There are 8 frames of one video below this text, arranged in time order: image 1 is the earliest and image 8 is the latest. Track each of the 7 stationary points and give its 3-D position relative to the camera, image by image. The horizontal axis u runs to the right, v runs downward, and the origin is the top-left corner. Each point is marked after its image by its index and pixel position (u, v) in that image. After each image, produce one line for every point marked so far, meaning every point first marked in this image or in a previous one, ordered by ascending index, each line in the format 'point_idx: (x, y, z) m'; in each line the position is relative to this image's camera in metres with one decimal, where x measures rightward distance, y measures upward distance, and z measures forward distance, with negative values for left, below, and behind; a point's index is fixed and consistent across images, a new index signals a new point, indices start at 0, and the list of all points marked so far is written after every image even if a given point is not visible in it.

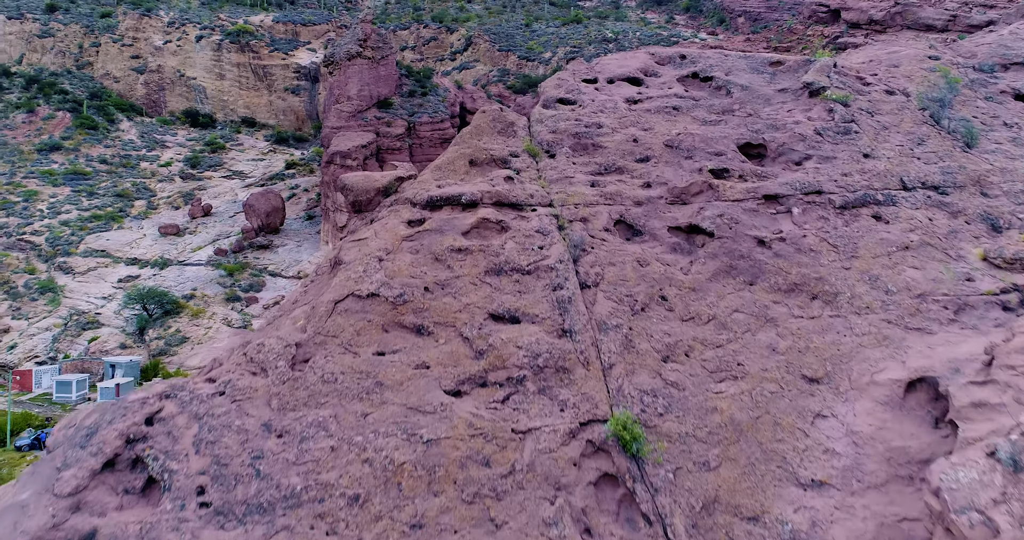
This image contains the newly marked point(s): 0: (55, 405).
0: (-10.9, -3.5, +13.2) m
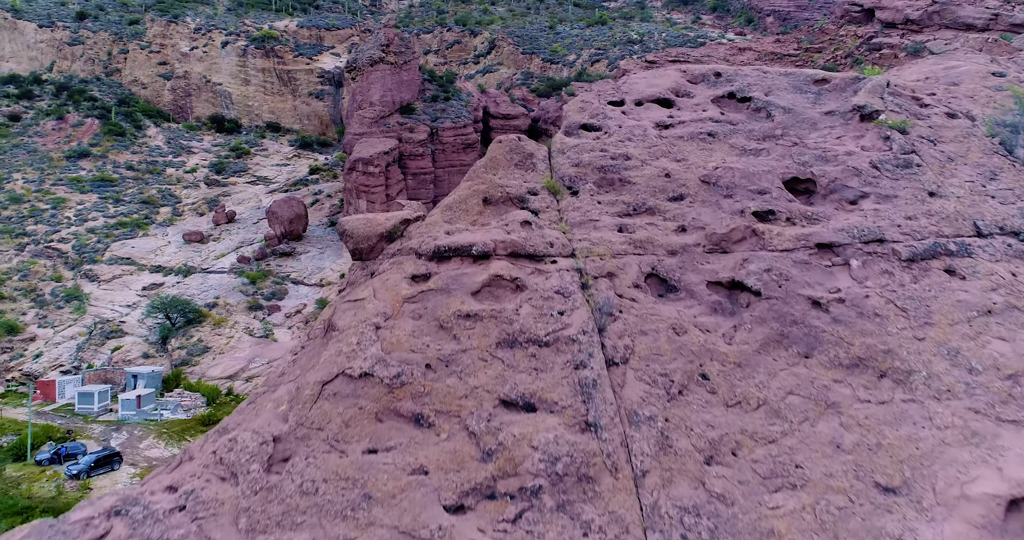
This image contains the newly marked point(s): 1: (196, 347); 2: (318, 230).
0: (-10.4, -3.7, +13.3) m
1: (-9.0, -2.4, +15.9) m
2: (-7.7, +1.6, +22.7) m
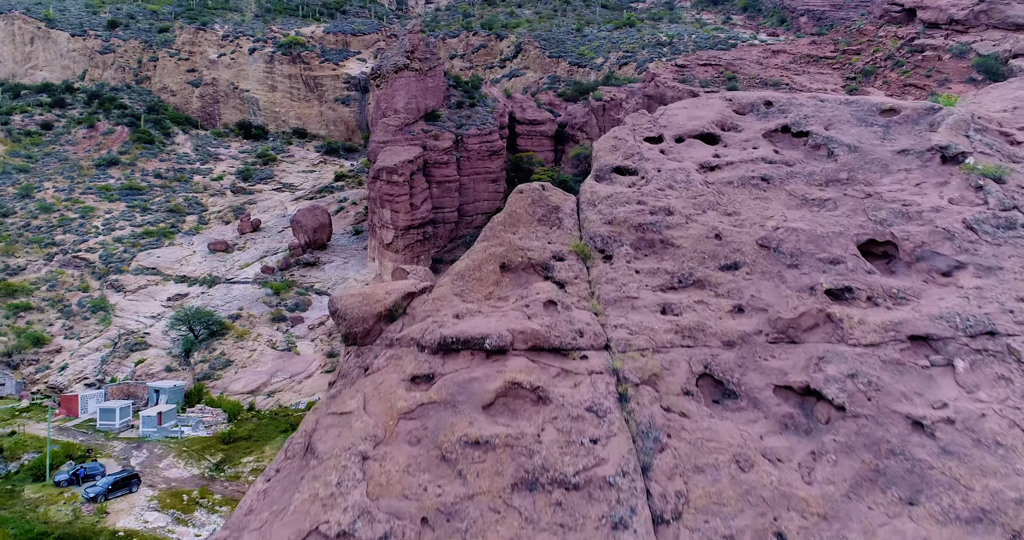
0: (-9.9, -4.0, +13.3) m
1: (-8.3, -2.7, +15.8) m
2: (-6.8, +1.3, +22.6) m
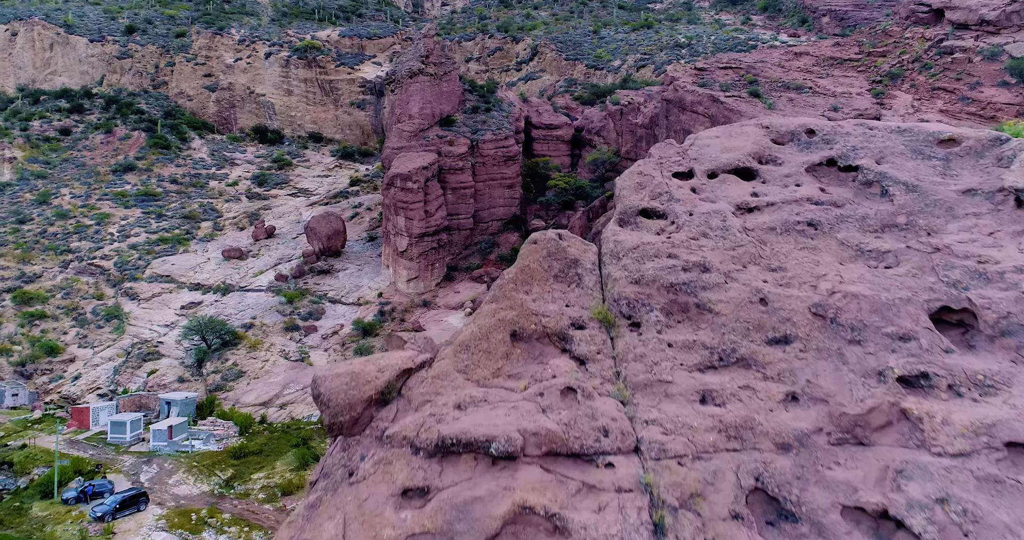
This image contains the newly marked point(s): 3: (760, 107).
0: (-9.6, -4.2, +13.3) m
1: (-7.9, -2.9, +15.7) m
2: (-6.2, +1.0, +22.4) m
3: (+7.6, +5.1, +17.1) m
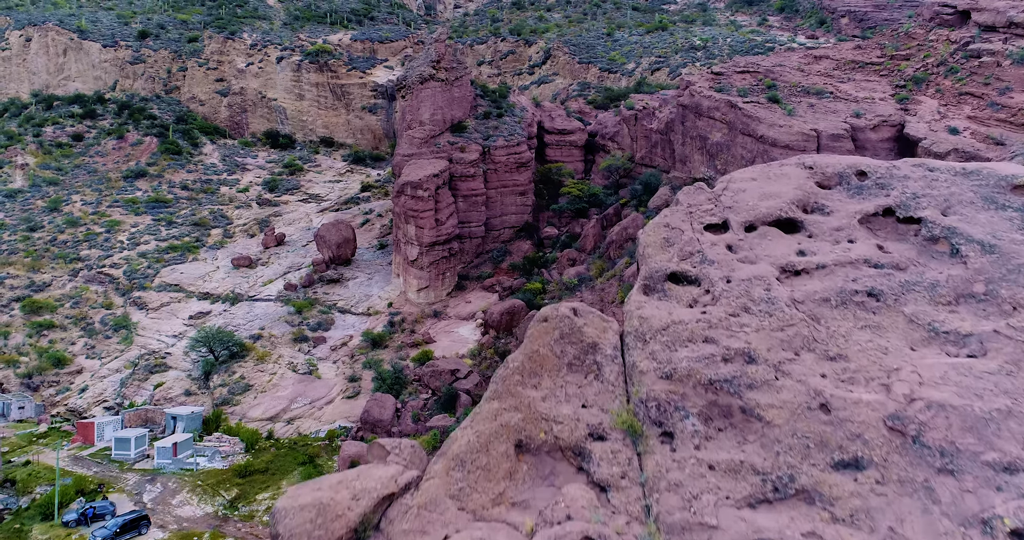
0: (-9.3, -4.5, +13.1) m
1: (-7.6, -3.2, +15.5) m
2: (-5.7, +0.7, +22.2) m
3: (+8.0, +4.7, +16.6) m
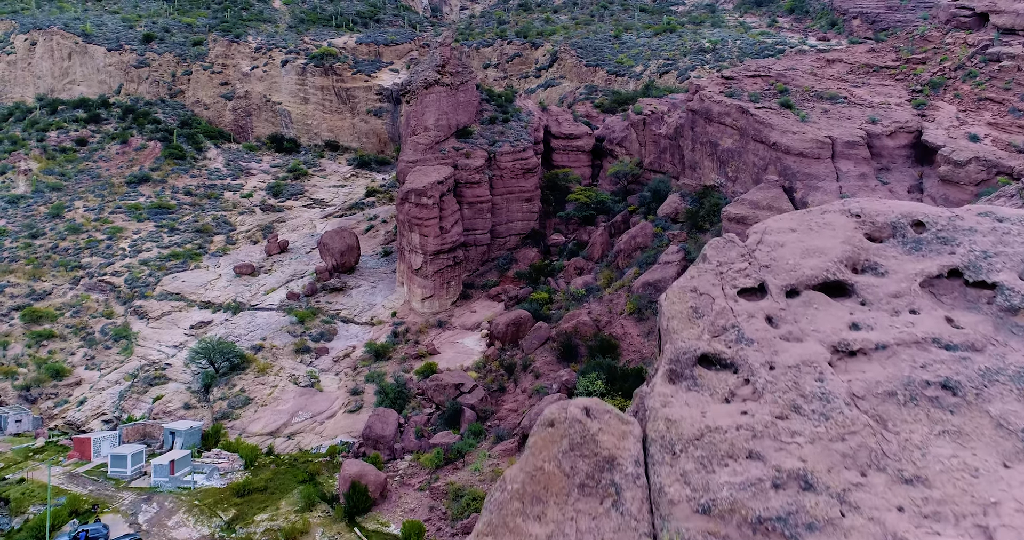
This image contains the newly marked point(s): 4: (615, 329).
0: (-9.2, -4.8, +12.8) m
1: (-7.5, -3.5, +15.2) m
2: (-5.5, +0.4, +21.9) m
3: (+8.1, +4.4, +16.1) m
4: (+2.8, -1.6, +15.2) m
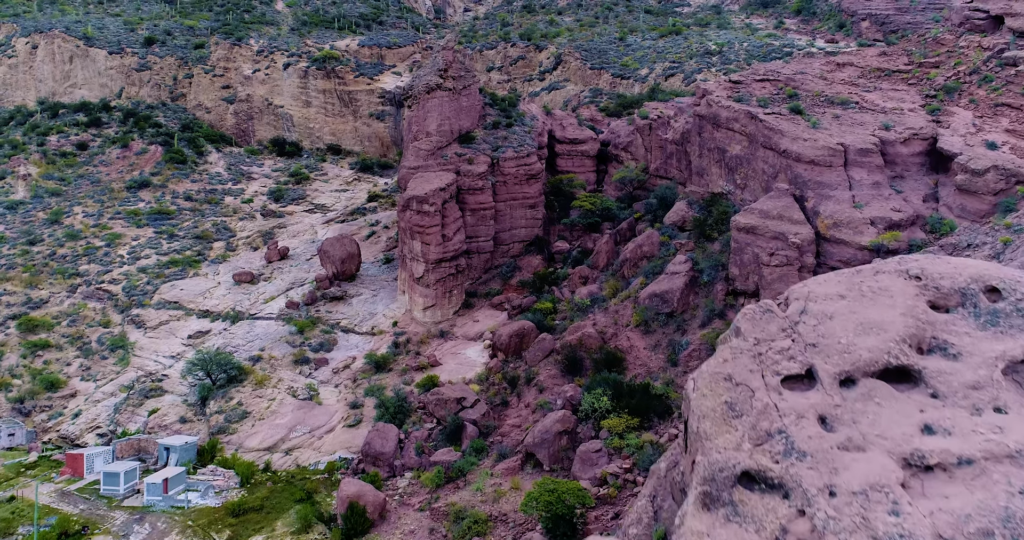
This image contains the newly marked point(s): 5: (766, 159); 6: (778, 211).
0: (-9.2, -5.1, +12.5) m
1: (-7.4, -3.8, +14.9) m
2: (-5.4, +0.1, +21.5) m
3: (+8.2, +4.1, +15.7) m
4: (+2.9, -1.9, +14.8) m
5: (+7.2, +3.1, +15.8) m
6: (+6.6, +1.5, +13.9) m
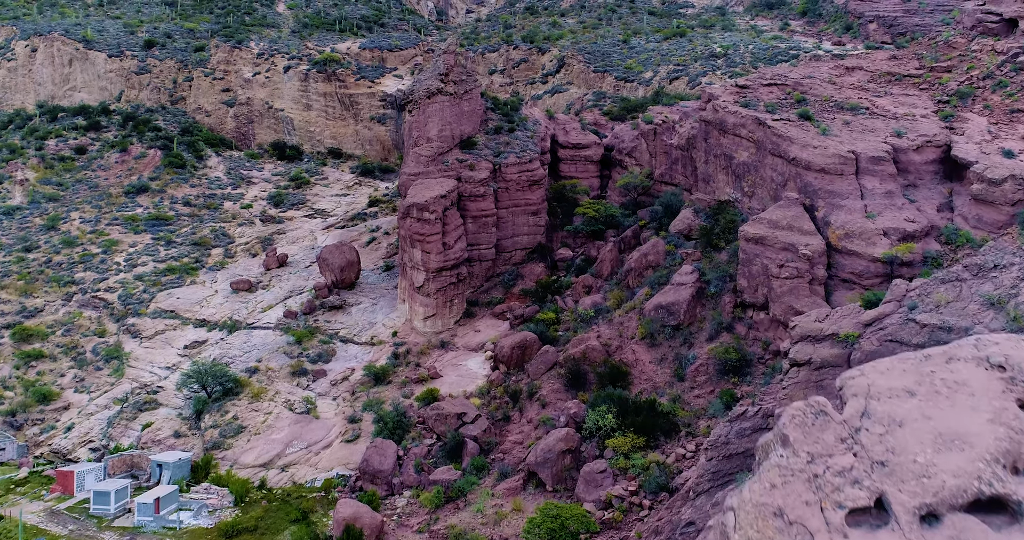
0: (-9.1, -5.4, +12.2) m
1: (-7.4, -4.1, +14.5) m
2: (-5.3, -0.2, +21.2) m
3: (+8.3, +3.8, +15.3) m
4: (+3.0, -2.2, +14.4) m
5: (+7.2, +2.8, +15.4) m
6: (+6.7, +1.2, +13.5) m
